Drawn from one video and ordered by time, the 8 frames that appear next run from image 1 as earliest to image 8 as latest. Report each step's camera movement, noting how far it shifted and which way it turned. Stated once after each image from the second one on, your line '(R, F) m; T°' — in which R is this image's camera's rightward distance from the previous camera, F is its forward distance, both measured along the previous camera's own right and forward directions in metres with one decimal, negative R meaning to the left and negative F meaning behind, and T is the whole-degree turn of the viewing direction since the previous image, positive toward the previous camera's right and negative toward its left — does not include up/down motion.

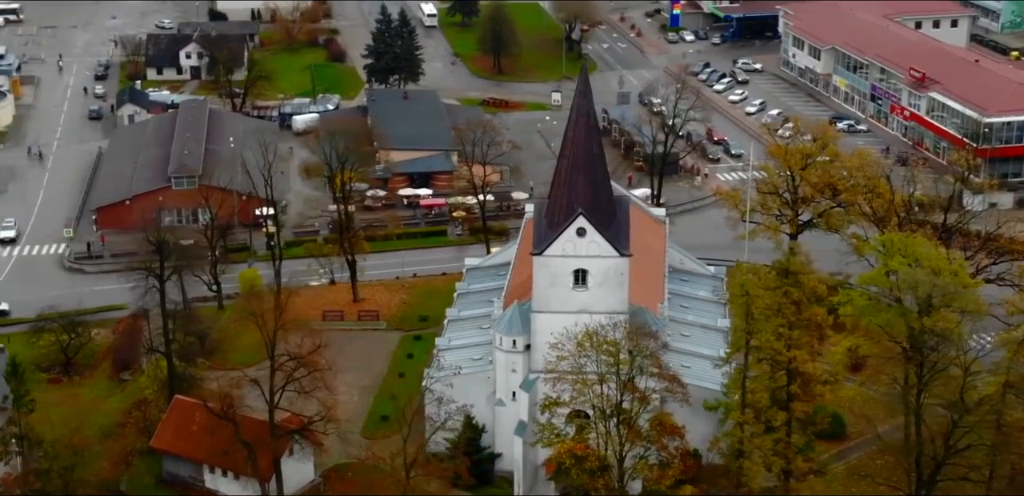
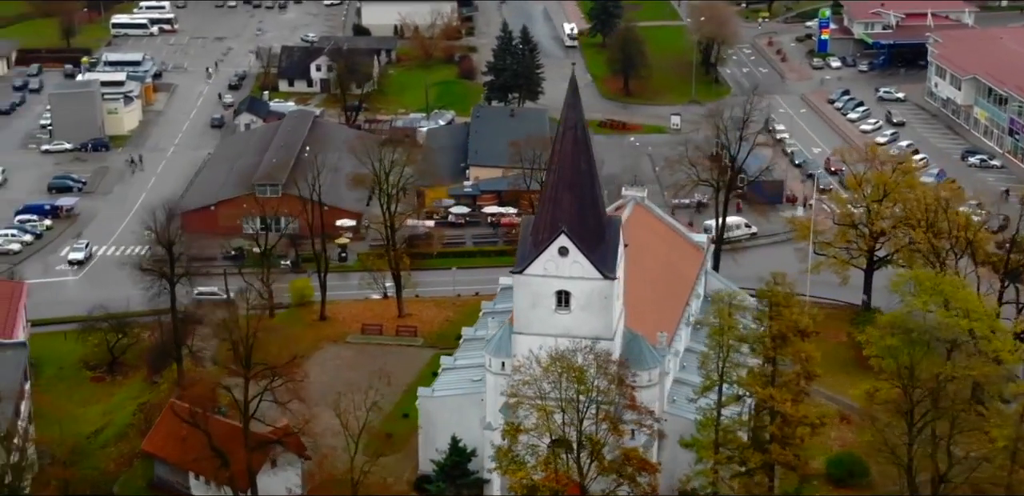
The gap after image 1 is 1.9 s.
(+6.0, +2.3) m; -8°
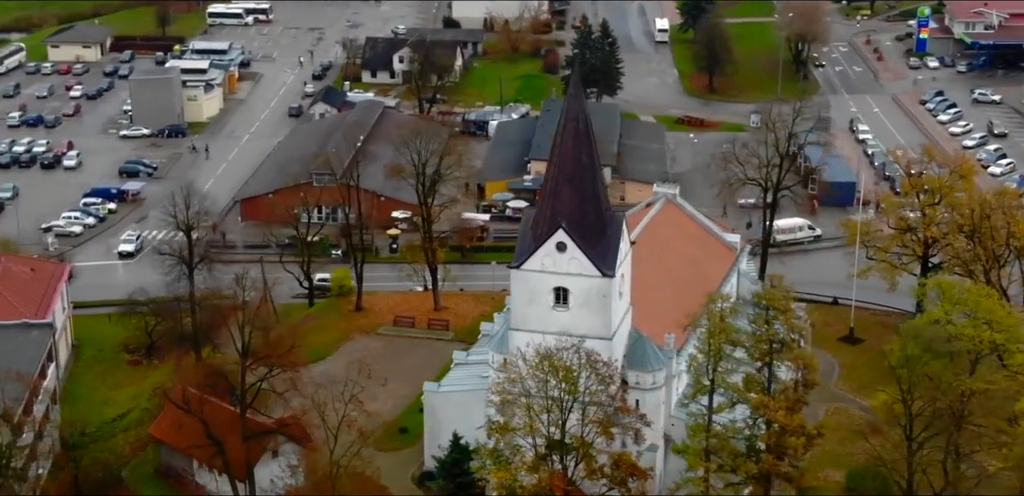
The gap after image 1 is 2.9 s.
(+3.3, +1.2) m; -5°
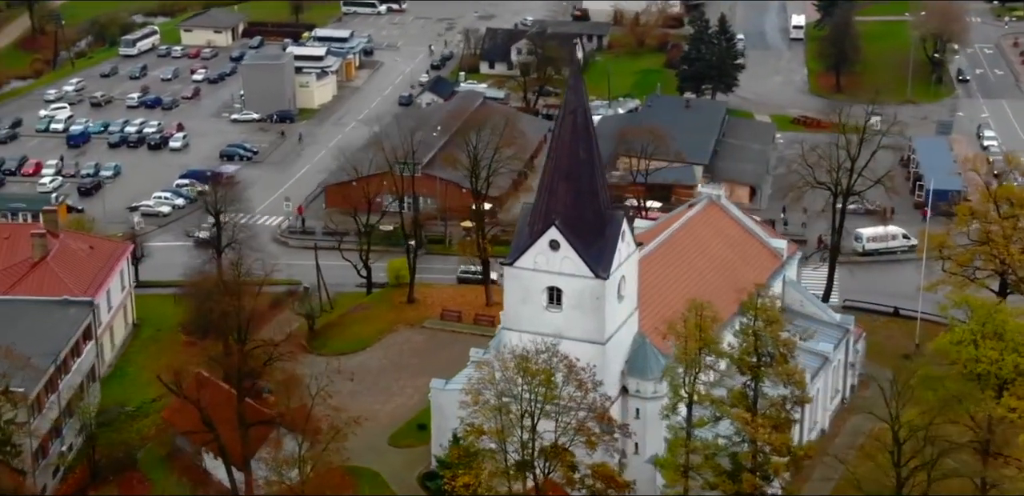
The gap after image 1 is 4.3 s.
(+4.6, +1.8) m; -7°
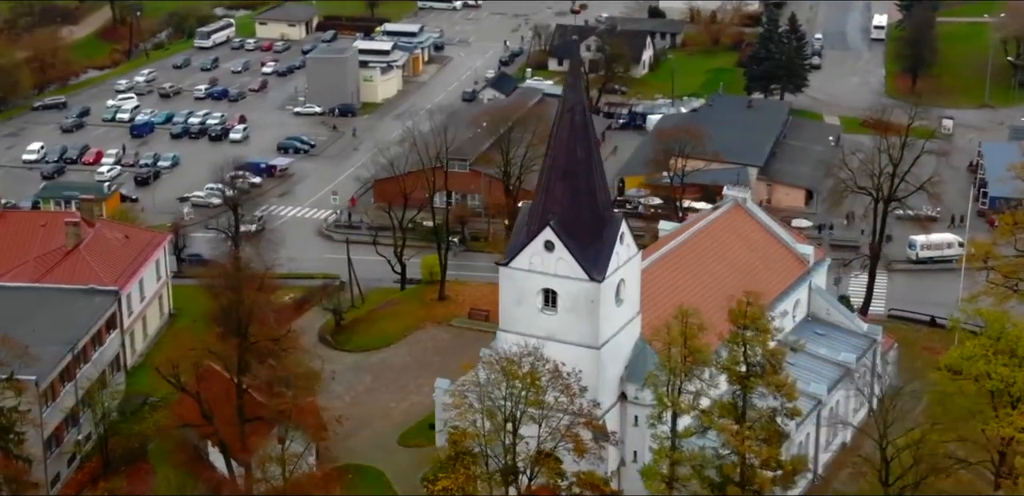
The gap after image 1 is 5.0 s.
(+2.6, +0.9) m; -4°
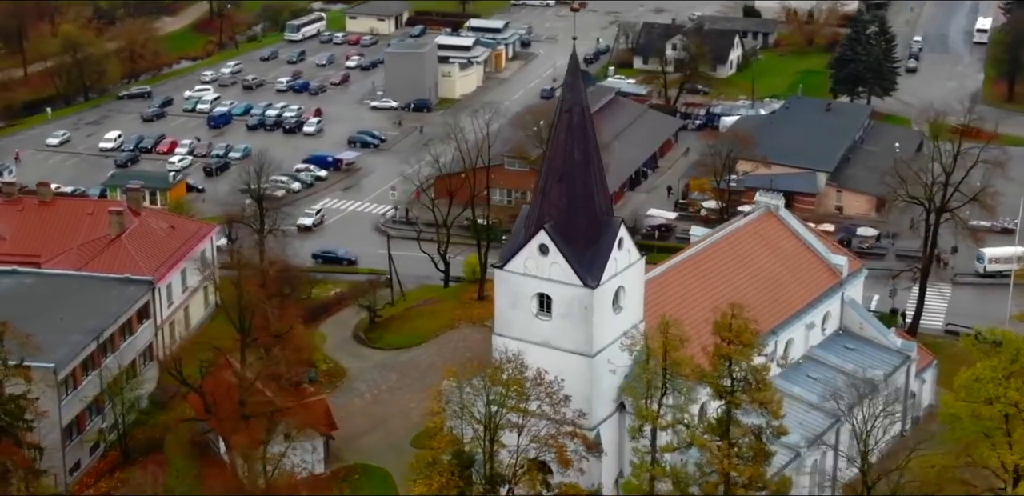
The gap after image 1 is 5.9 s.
(+3.0, +1.1) m; -5°
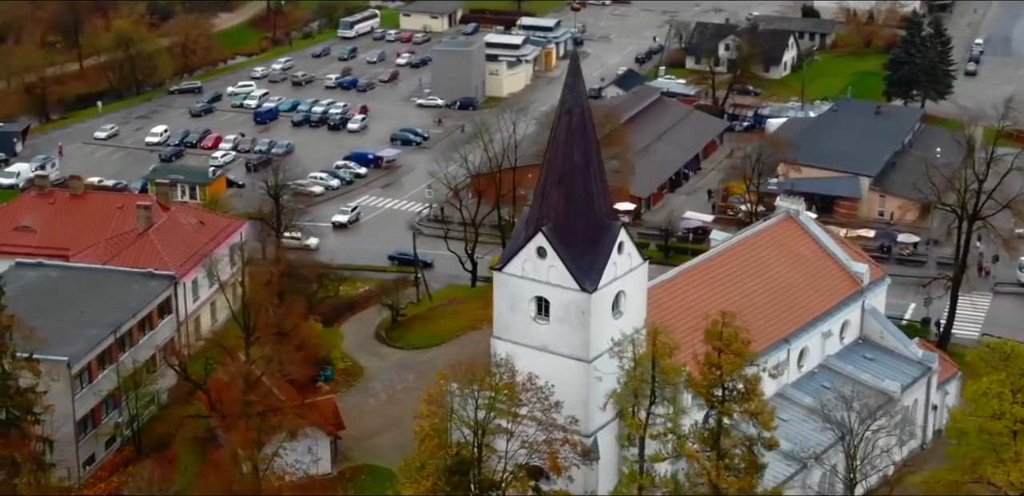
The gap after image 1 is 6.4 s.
(+1.7, +0.6) m; -3°
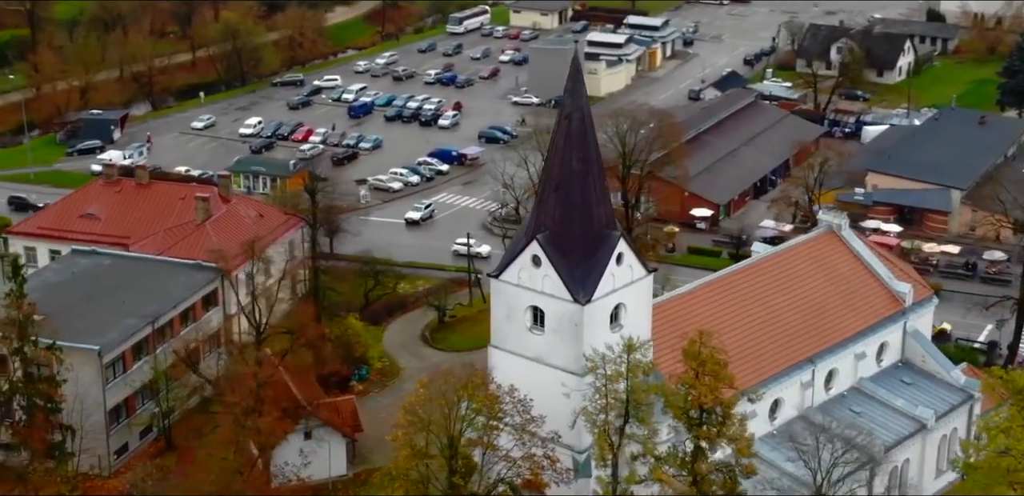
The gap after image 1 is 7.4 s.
(+3.4, +1.2) m; -6°
